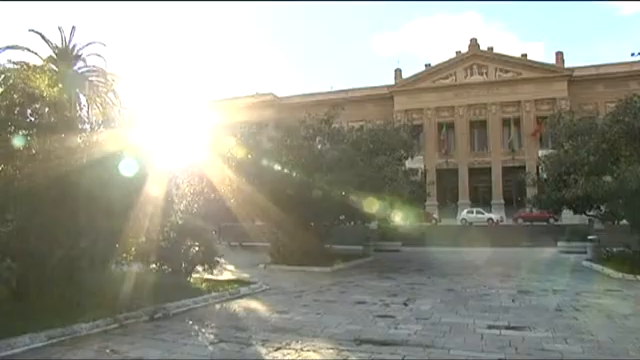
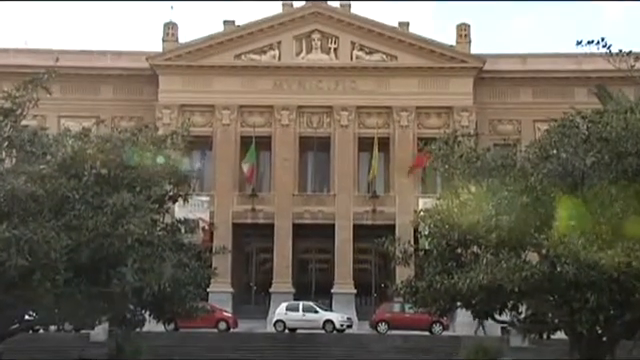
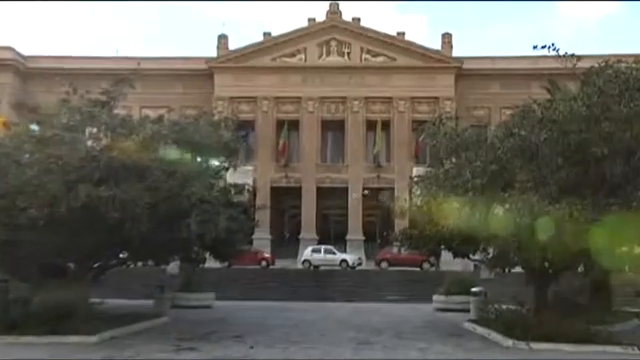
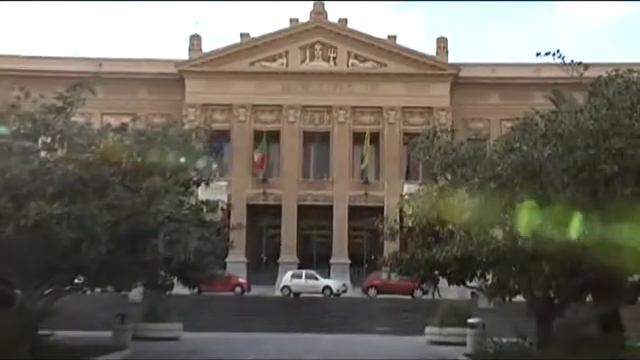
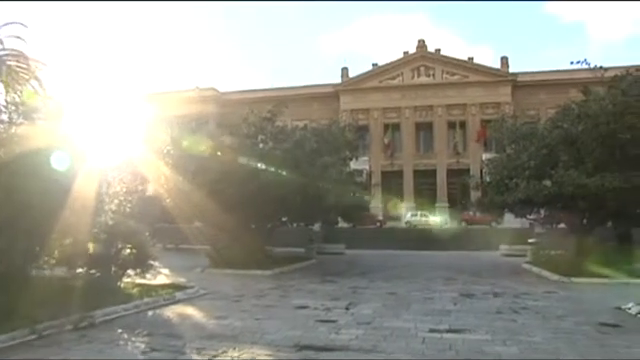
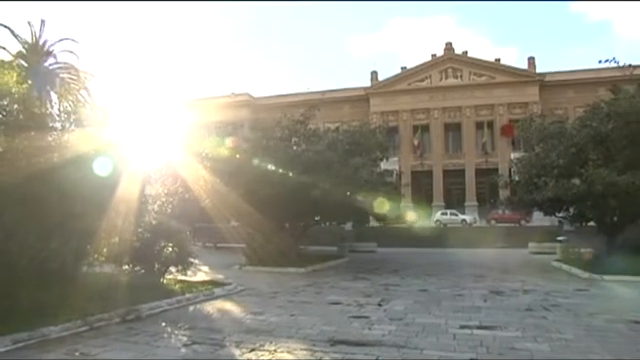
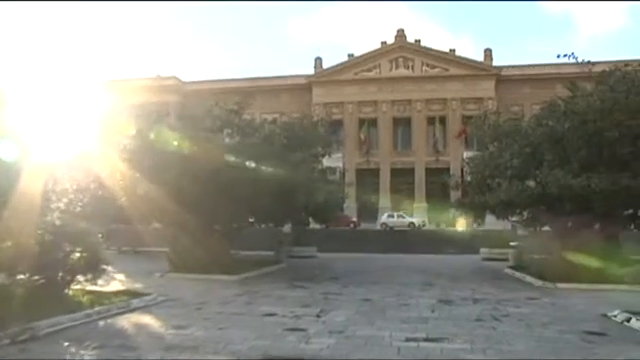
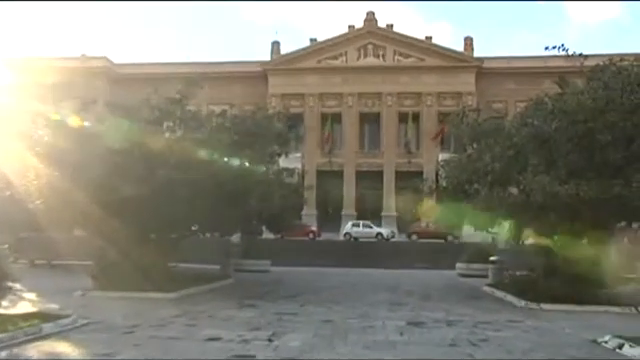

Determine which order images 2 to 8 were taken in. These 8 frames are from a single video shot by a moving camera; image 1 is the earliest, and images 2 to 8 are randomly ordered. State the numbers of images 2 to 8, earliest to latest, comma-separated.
6, 5, 7, 8, 3, 4, 2
